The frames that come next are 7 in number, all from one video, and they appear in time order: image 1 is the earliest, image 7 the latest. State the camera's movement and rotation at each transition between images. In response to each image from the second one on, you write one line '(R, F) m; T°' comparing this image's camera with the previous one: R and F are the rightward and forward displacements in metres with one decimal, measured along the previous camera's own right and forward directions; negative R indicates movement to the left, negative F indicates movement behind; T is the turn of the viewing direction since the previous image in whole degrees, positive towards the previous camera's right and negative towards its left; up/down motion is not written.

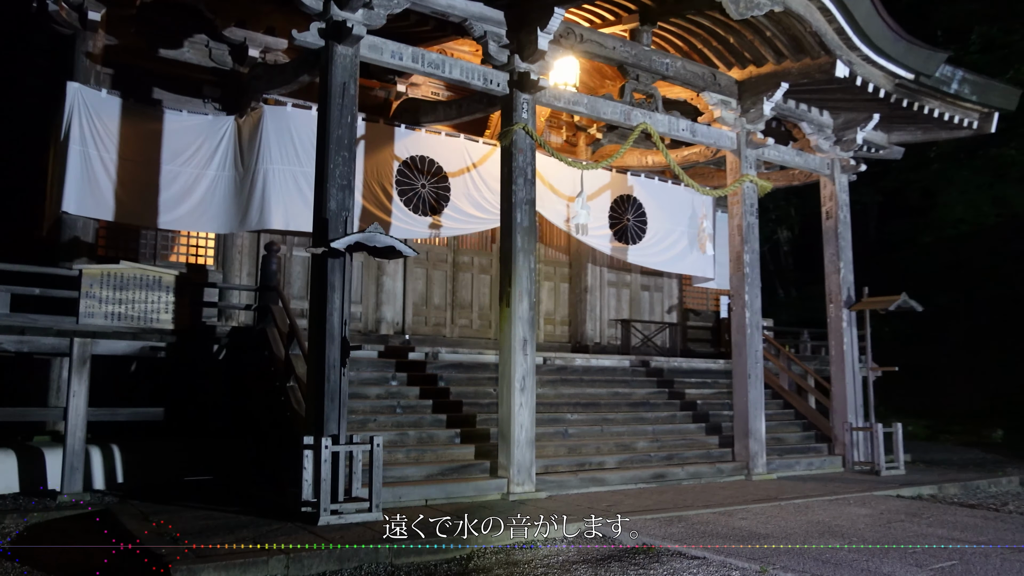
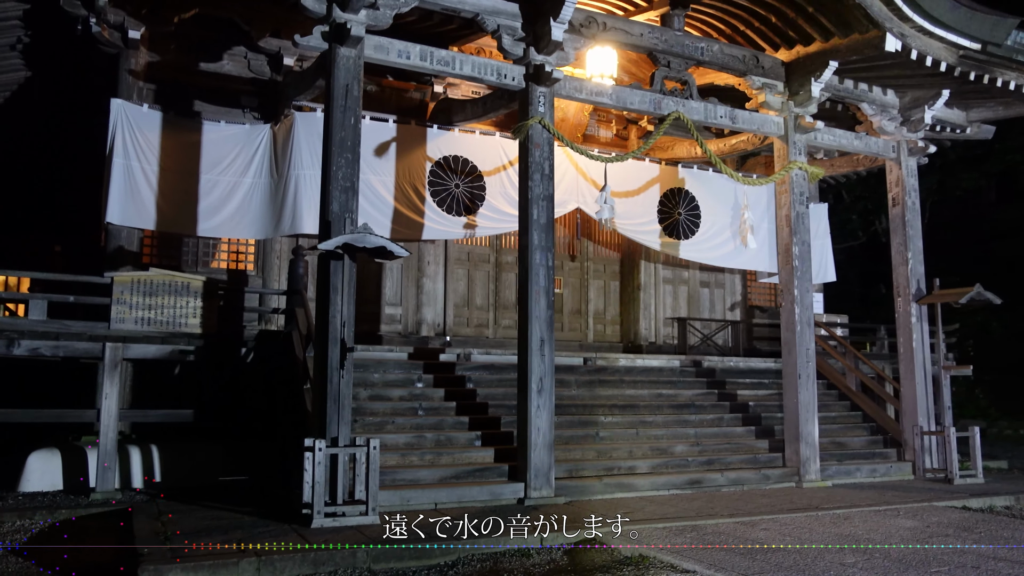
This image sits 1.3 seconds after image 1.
(+0.9, +0.3) m; -8°
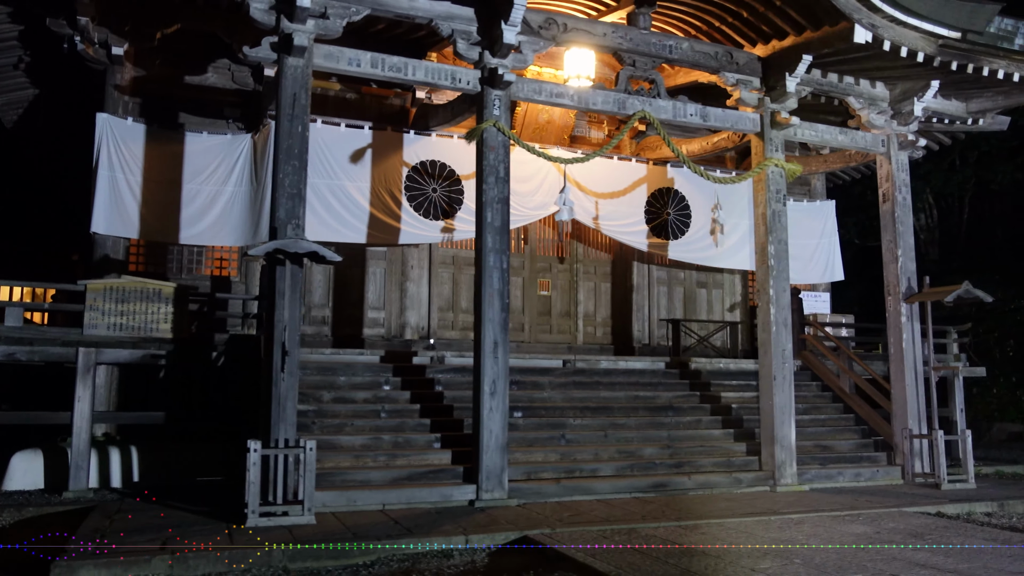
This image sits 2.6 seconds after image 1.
(+1.1, 0.0) m; -4°
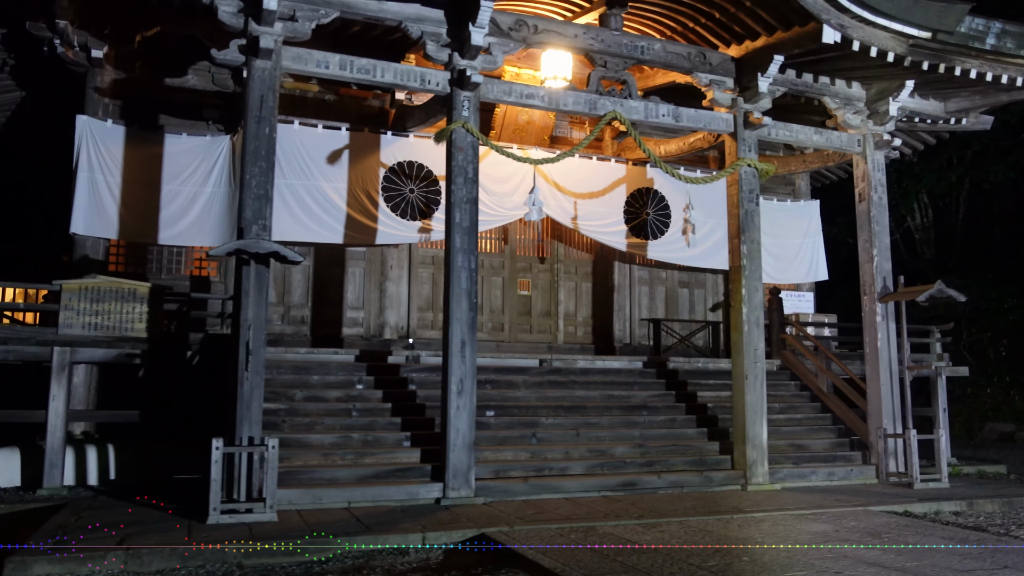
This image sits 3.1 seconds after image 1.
(+0.4, -0.1) m; -1°
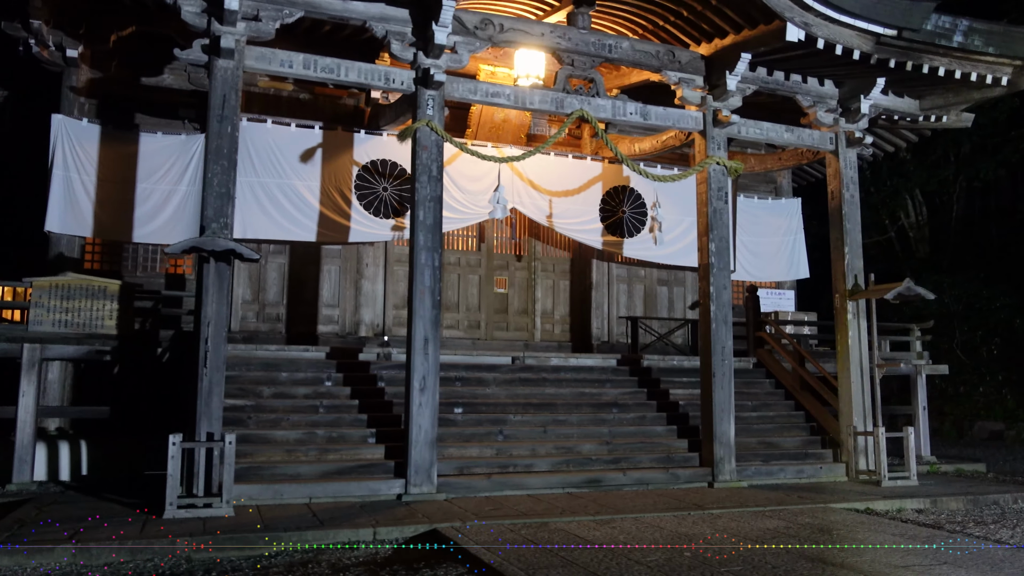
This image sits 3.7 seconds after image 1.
(+0.5, 0.0) m; -1°
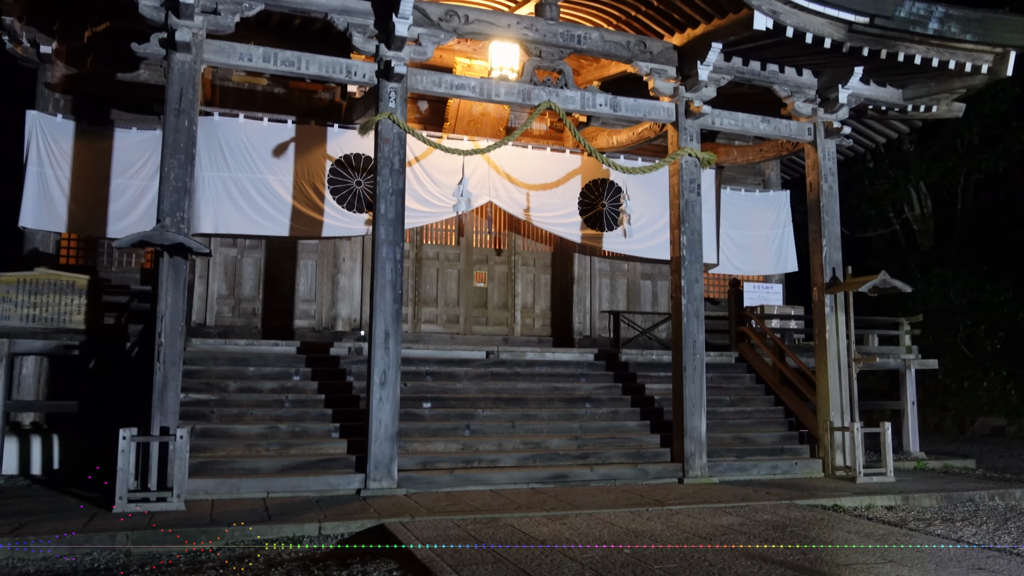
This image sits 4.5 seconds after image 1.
(+0.6, +0.1) m; -1°
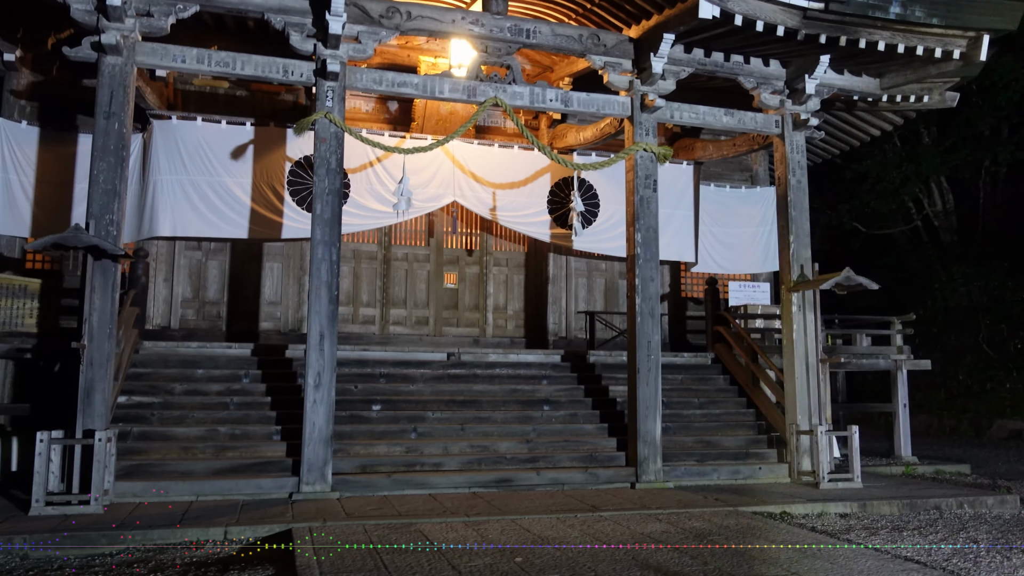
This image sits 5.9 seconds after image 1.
(+1.1, +0.2) m; -3°
